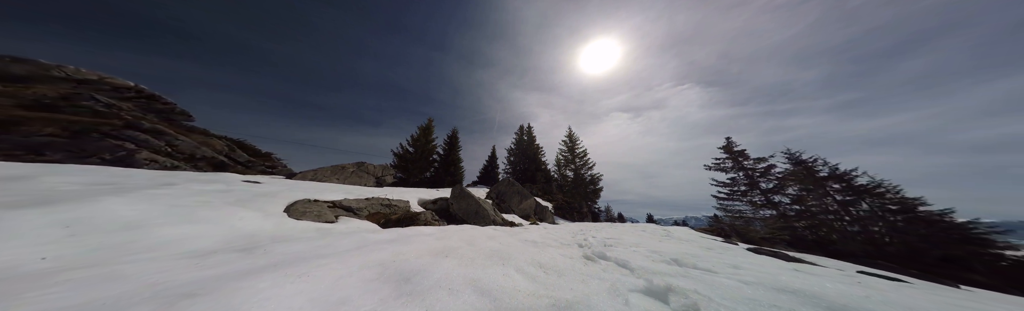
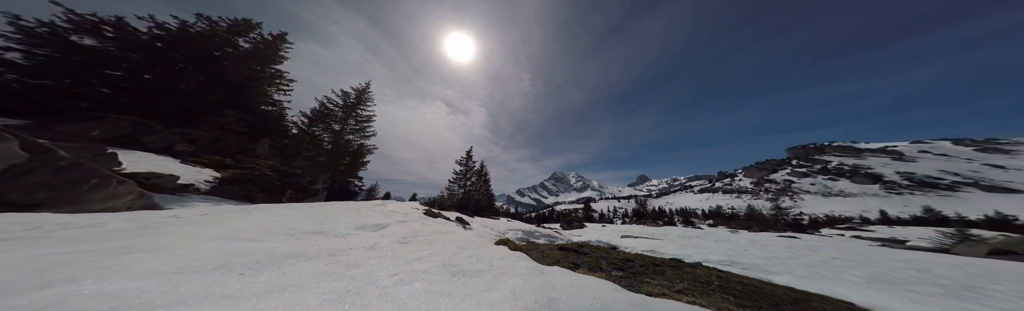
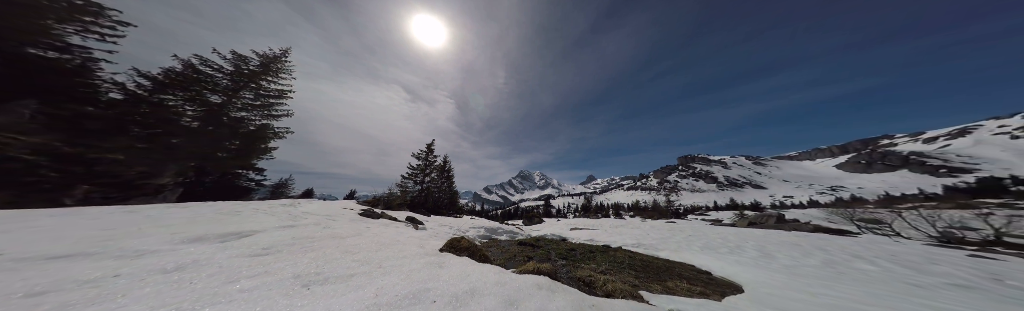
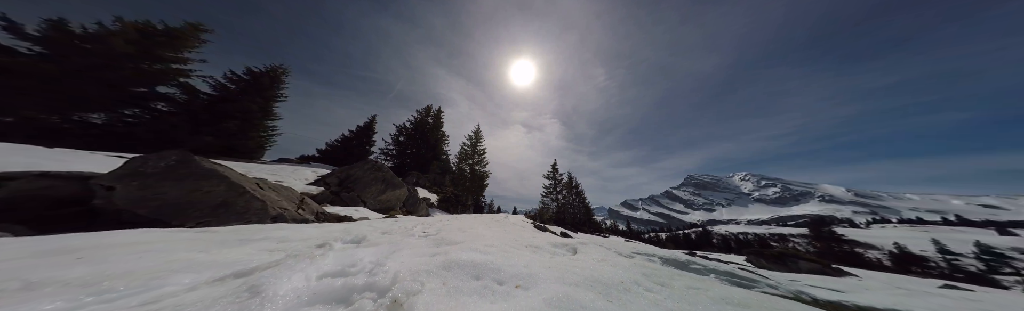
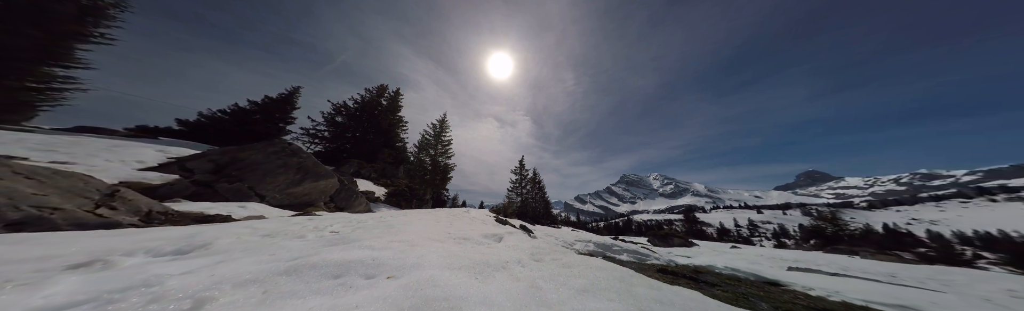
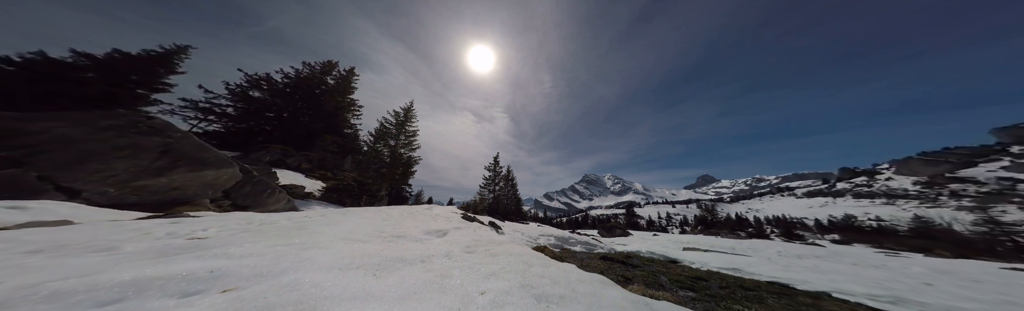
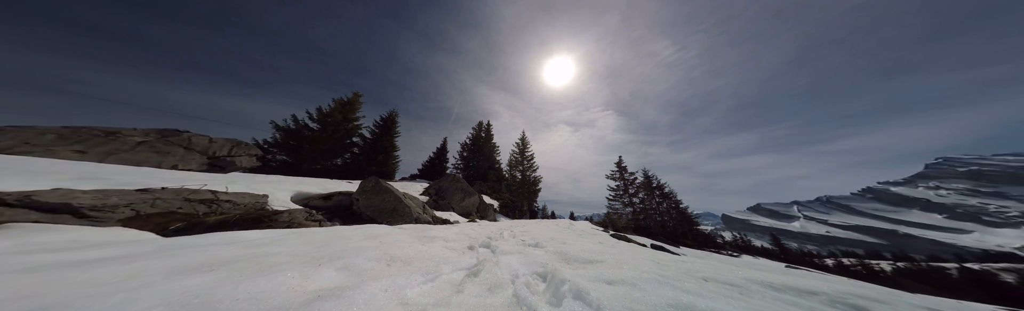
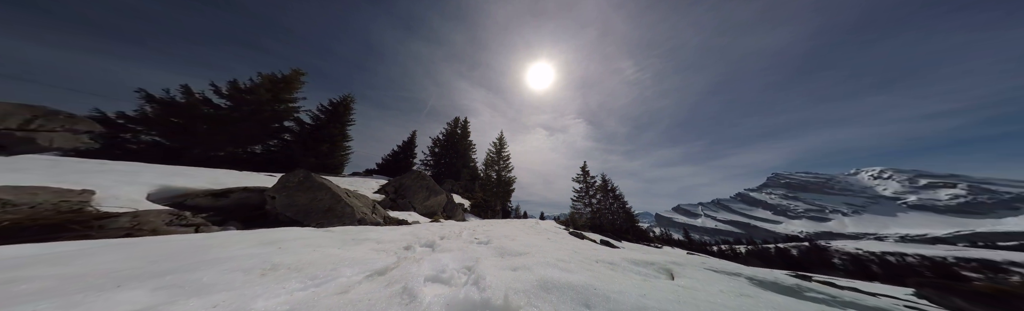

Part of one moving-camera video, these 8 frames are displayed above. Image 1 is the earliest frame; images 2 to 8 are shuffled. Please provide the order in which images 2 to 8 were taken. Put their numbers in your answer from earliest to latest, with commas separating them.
7, 8, 4, 5, 6, 2, 3
